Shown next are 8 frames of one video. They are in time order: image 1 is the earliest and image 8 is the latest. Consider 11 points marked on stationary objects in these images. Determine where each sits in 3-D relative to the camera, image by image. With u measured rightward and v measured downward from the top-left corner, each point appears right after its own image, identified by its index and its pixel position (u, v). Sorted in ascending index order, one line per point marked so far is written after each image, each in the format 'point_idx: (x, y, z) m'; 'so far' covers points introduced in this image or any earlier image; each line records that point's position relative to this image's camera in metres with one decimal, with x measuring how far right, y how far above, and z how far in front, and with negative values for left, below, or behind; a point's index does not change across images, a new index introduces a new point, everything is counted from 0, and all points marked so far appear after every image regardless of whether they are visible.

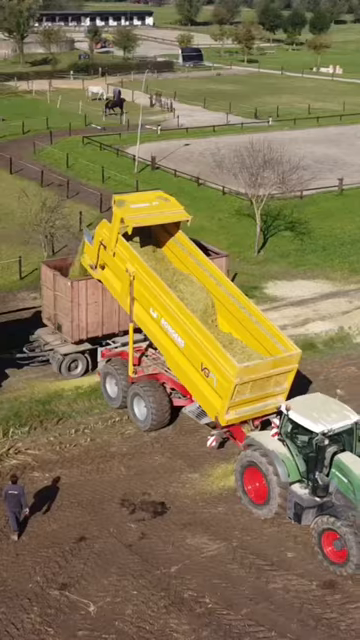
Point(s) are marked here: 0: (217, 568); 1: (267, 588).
0: (+0.5, -3.4, +12.4) m
1: (+1.2, -3.6, +12.0) m
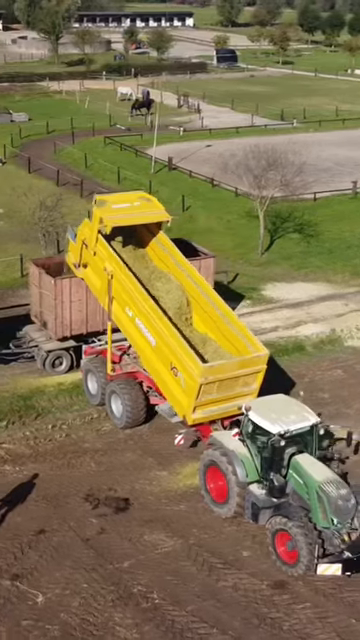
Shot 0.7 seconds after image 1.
0: (-0.1, -3.4, +12.5) m
1: (+0.5, -3.6, +12.2) m
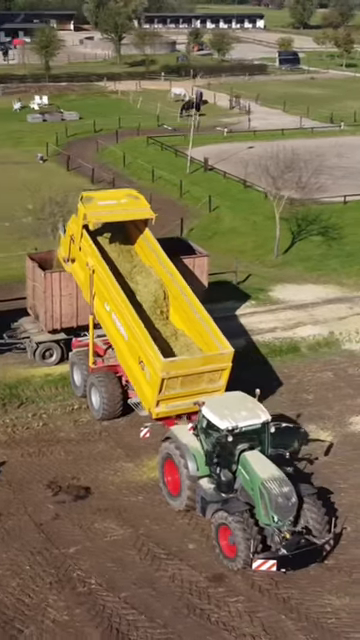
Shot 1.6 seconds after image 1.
0: (-0.9, -3.4, +12.9) m
1: (-0.4, -3.6, +12.4) m
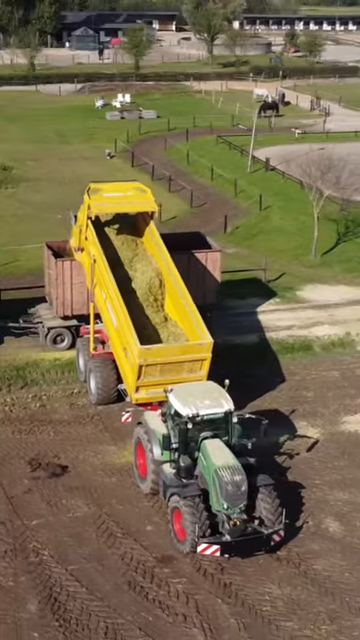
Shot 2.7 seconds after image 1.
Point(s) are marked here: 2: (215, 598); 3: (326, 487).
0: (-1.6, -3.1, +13.4) m
1: (-1.1, -3.3, +12.9) m
2: (+0.5, -3.8, +12.1) m
3: (+2.4, -2.8, +14.8) m
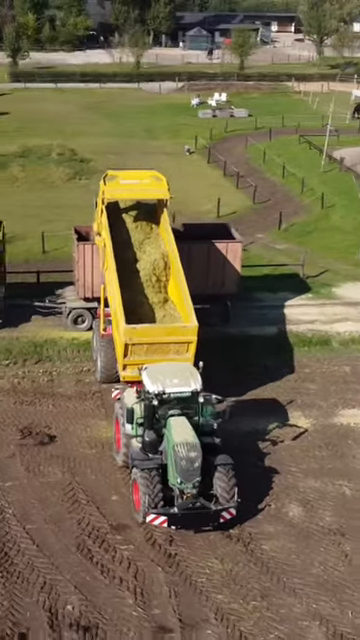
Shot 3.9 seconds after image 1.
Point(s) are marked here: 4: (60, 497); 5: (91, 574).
0: (-2.2, -2.7, +14.1) m
1: (-1.7, -3.0, +13.6) m
2: (-0.3, -3.5, +12.6) m
3: (+2.0, -2.6, +15.0) m
4: (-1.9, -2.8, +14.1) m
5: (-1.2, -3.5, +12.3) m
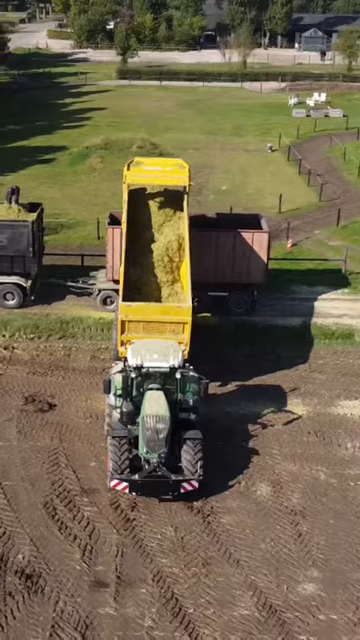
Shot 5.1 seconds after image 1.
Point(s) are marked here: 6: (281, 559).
0: (-2.6, -2.2, +15.0) m
1: (-2.2, -2.5, +14.4) m
2: (-1.0, -3.1, +13.2) m
3: (+1.7, -2.3, +15.3) m
4: (-2.3, -2.3, +14.9) m
5: (-1.9, -3.1, +13.1) m
6: (+1.4, -3.4, +12.6) m
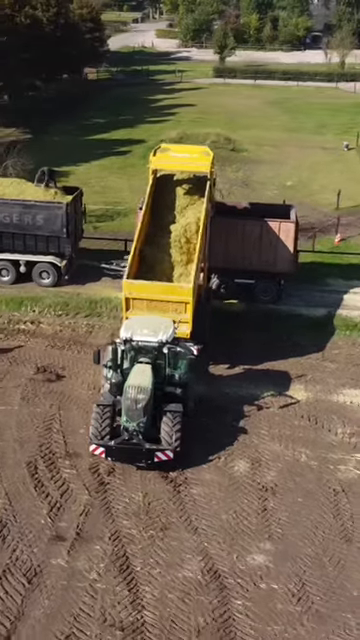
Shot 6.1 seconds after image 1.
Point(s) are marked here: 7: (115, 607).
0: (-2.7, -1.7, +15.8) m
1: (-2.5, -2.0, +15.2) m
2: (-1.5, -2.6, +13.8) m
3: (+1.5, -2.0, +15.6) m
4: (-2.5, -1.8, +15.7) m
5: (-2.4, -2.6, +13.8) m
6: (+0.9, -3.1, +13.0) m
7: (-0.8, -3.6, +11.3) m
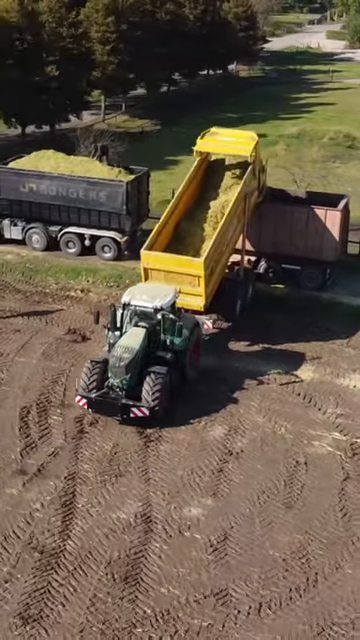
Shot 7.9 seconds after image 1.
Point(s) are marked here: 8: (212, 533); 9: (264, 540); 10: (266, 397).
0: (-2.7, -1.0, +17.2) m
1: (-2.6, -1.3, +16.5) m
2: (-2.0, -1.9, +15.0) m
3: (+1.4, -1.6, +16.1) m
4: (-2.5, -1.1, +17.0) m
5: (-2.8, -1.8, +15.2) m
6: (+0.1, -2.5, +13.7) m
7: (-1.9, -3.0, +12.4) m
8: (+0.5, -3.0, +12.6) m
9: (+1.2, -3.1, +12.5) m
10: (+1.6, -1.4, +16.5) m
